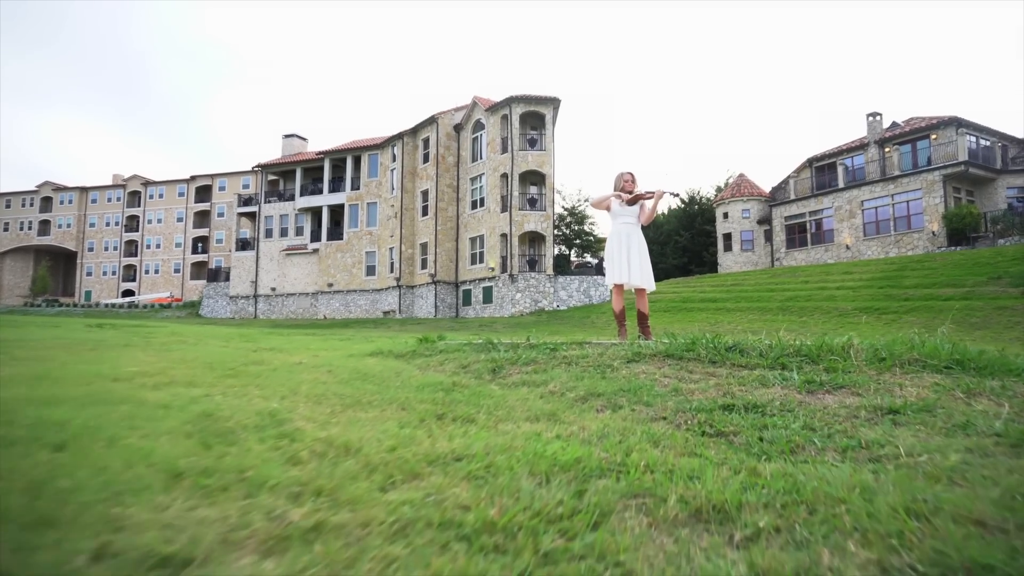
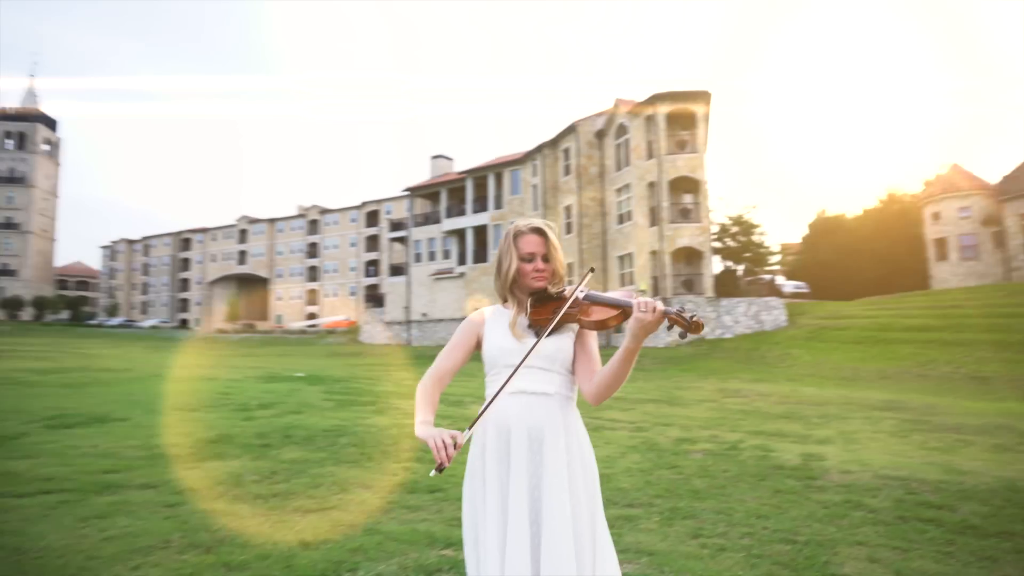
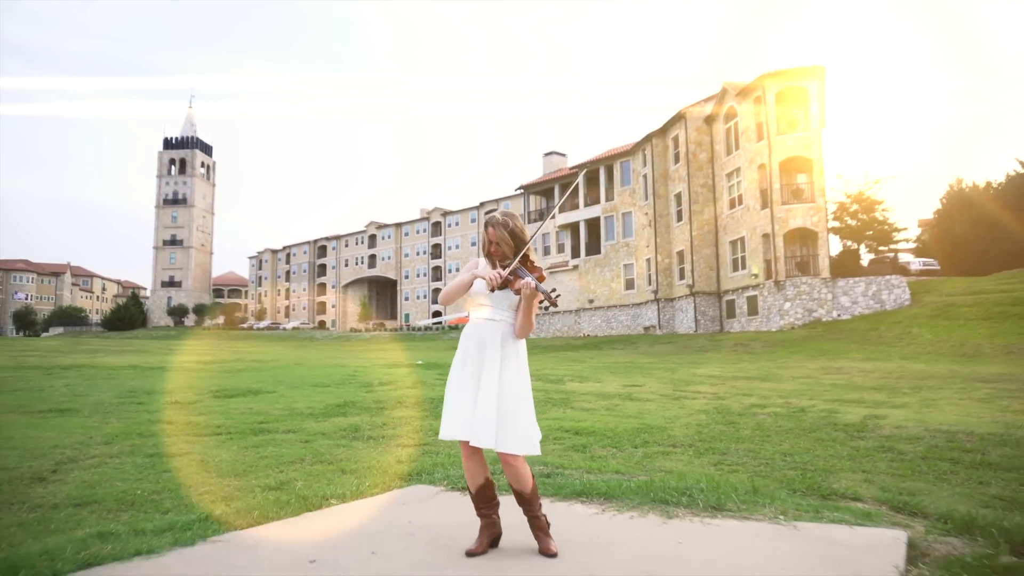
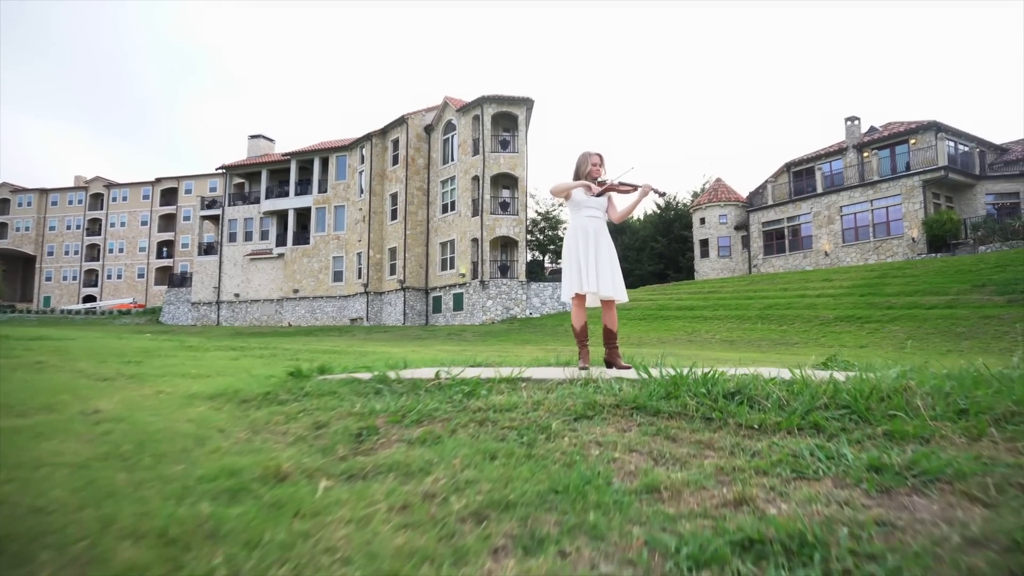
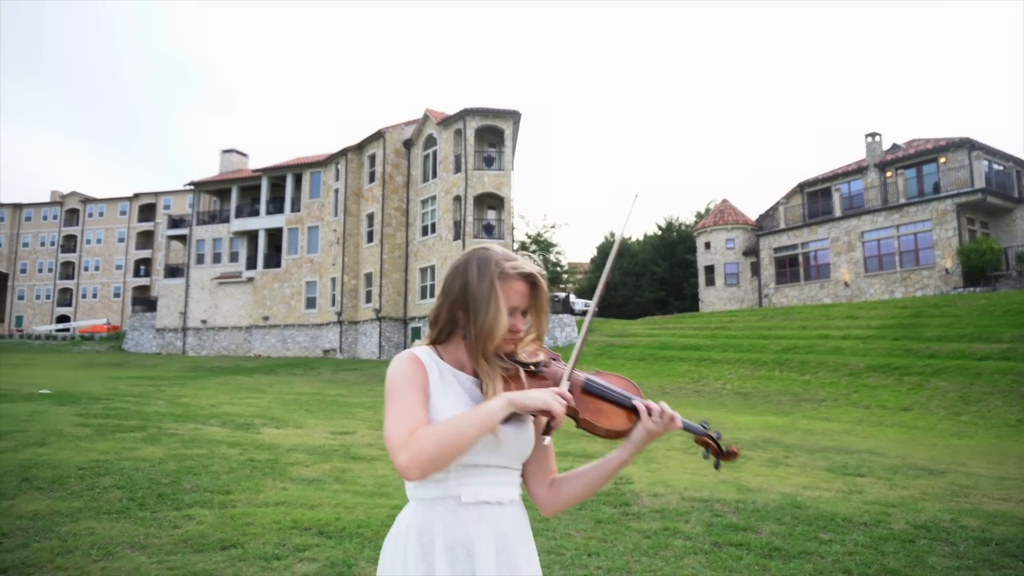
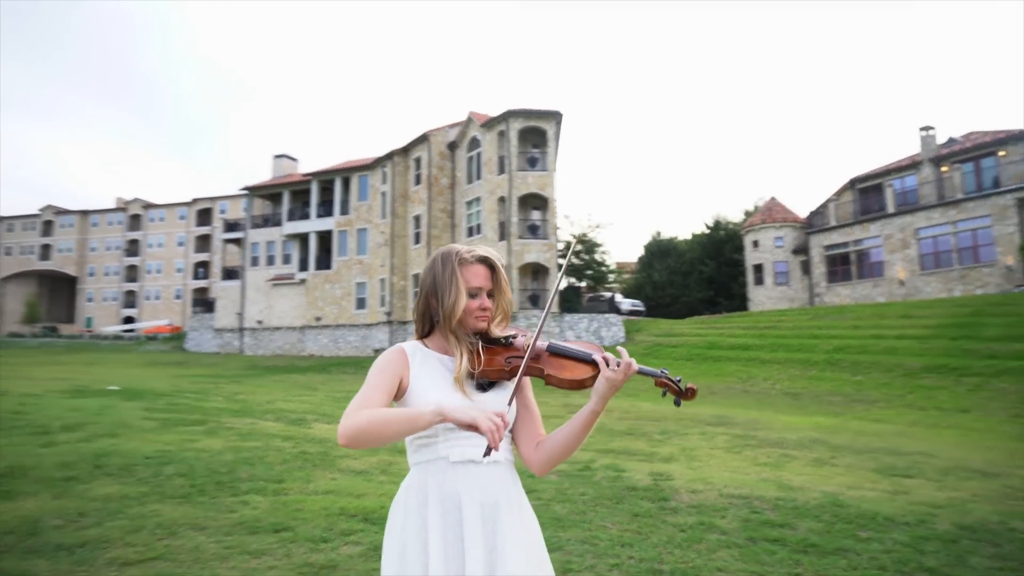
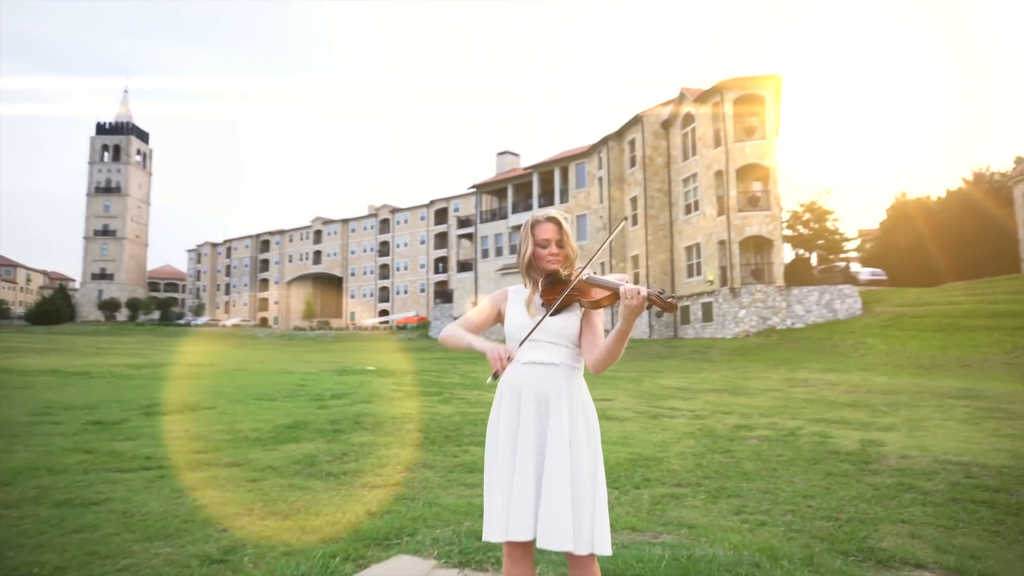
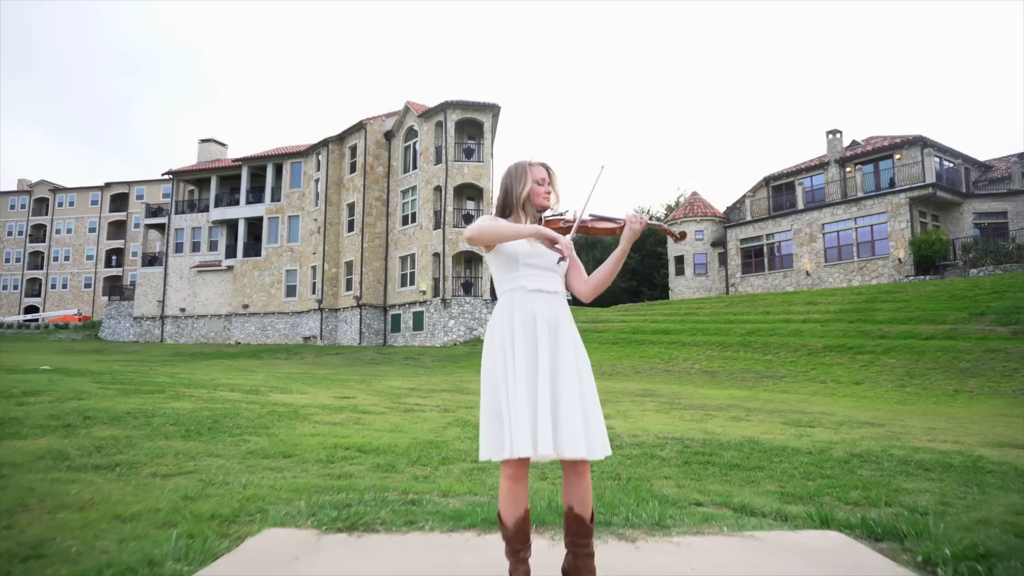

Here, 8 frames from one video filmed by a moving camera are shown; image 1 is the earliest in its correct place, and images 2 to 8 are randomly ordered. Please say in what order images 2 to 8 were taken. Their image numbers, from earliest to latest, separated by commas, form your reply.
4, 8, 5, 6, 2, 7, 3
